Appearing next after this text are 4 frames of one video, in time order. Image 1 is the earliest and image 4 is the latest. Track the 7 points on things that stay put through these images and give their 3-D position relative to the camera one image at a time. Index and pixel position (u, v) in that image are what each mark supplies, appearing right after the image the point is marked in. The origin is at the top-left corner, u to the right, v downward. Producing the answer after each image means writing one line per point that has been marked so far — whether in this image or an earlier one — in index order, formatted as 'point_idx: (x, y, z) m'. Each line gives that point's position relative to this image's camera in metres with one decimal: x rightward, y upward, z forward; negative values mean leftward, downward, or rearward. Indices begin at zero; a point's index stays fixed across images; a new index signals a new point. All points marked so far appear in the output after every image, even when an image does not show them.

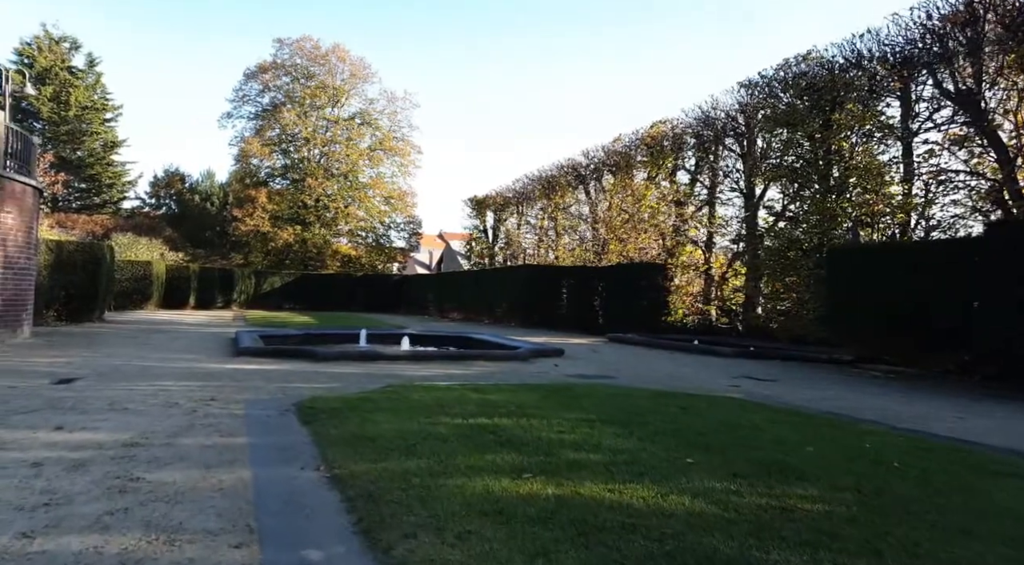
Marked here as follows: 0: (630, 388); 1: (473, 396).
0: (+1.2, -1.1, +6.9) m
1: (-0.3, -1.0, +5.7) m
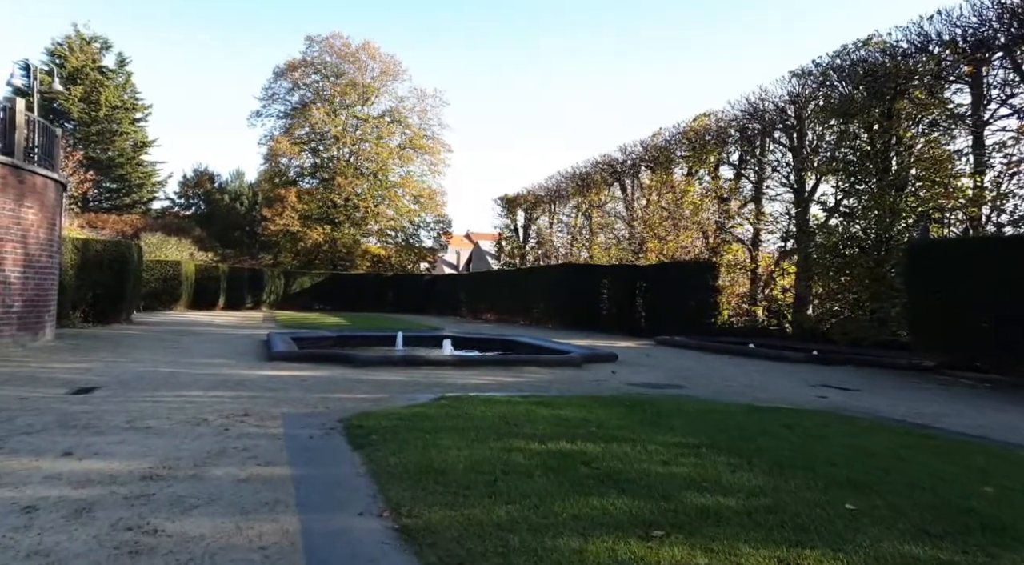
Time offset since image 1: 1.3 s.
0: (+1.8, -1.1, +6.1) m
1: (+0.2, -1.0, +4.9) m
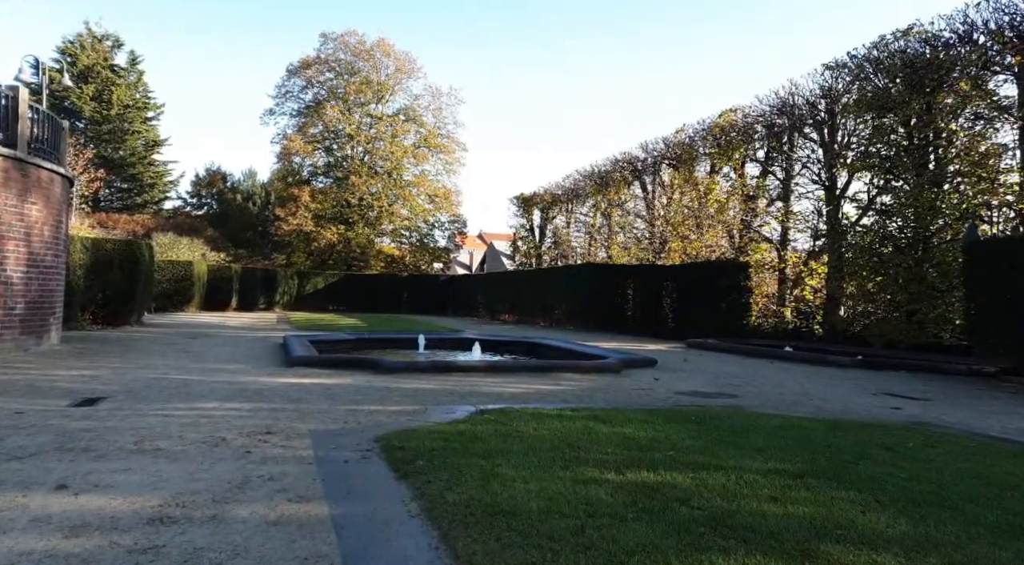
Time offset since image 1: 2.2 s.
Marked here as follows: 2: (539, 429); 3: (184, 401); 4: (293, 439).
0: (+2.2, -1.1, +5.4) m
1: (+0.6, -1.0, +4.3) m
2: (+0.2, -0.9, +4.3) m
3: (-2.7, -1.0, +5.6) m
4: (-1.4, -1.0, +4.2) m
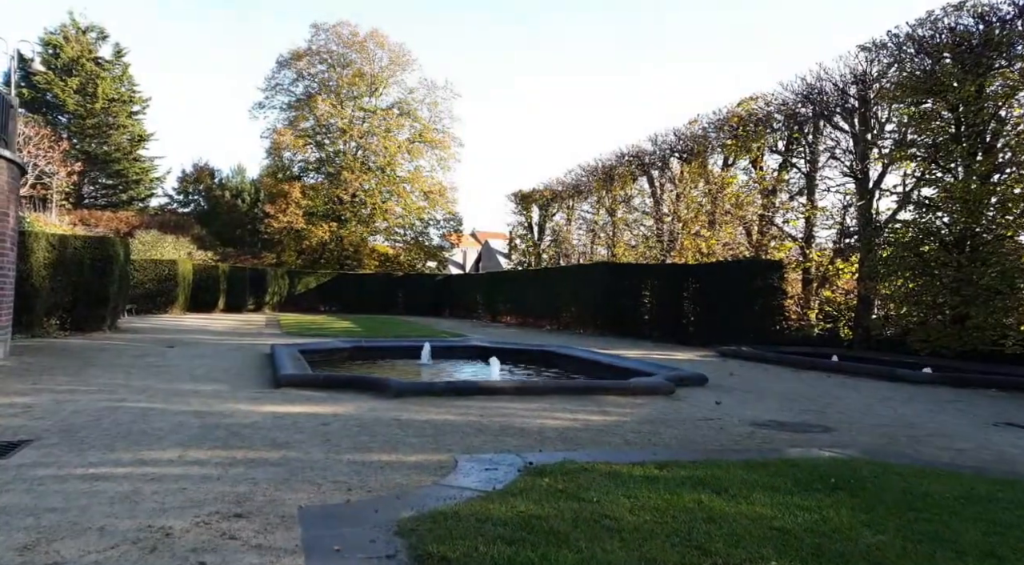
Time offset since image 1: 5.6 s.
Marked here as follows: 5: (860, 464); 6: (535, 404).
0: (+2.5, -1.1, +4.1) m
1: (+1.0, -1.0, +3.0) m
2: (+0.5, -1.0, +3.0) m
3: (-2.4, -1.0, +4.2) m
4: (-1.0, -1.0, +2.8) m
5: (+2.1, -1.1, +4.1) m
6: (+0.2, -1.1, +6.3) m
